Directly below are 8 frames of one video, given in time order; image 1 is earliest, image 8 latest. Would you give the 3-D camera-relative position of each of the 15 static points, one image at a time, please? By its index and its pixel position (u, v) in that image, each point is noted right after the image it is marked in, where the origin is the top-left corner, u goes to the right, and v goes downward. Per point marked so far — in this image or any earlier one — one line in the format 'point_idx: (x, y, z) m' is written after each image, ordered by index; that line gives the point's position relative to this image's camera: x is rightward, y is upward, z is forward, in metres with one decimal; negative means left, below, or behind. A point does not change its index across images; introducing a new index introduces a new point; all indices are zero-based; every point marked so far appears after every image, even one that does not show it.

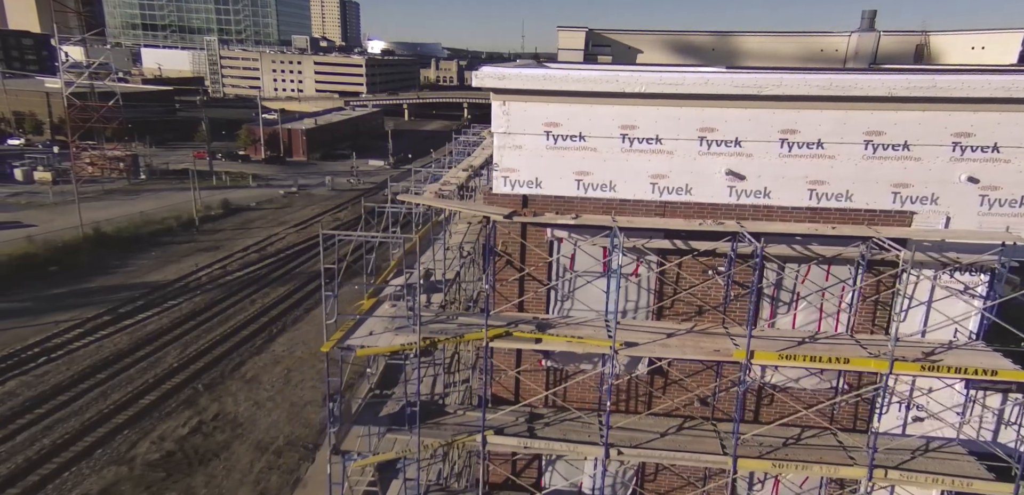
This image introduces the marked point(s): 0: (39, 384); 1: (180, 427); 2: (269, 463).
0: (-11.6, -3.3, +17.1) m
1: (-7.6, -4.1, +16.1) m
2: (-5.3, -4.6, +15.1) m
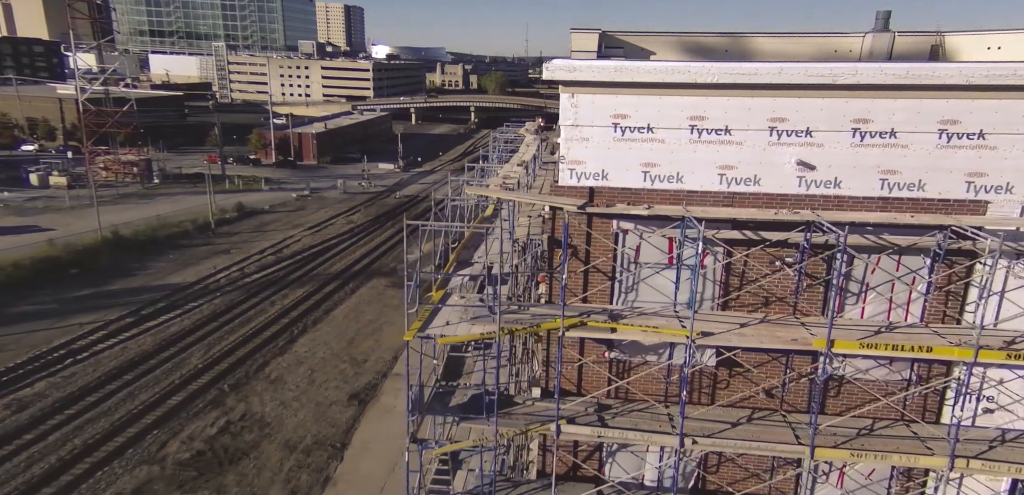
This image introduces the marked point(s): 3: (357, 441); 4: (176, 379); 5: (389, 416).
0: (-10.9, -3.4, +17.2) m
1: (-7.0, -4.1, +16.1) m
2: (-4.7, -4.6, +15.1) m
3: (-3.7, -4.5, +16.2) m
4: (-8.8, -3.5, +18.3) m
5: (-3.2, -4.3, +17.5) m
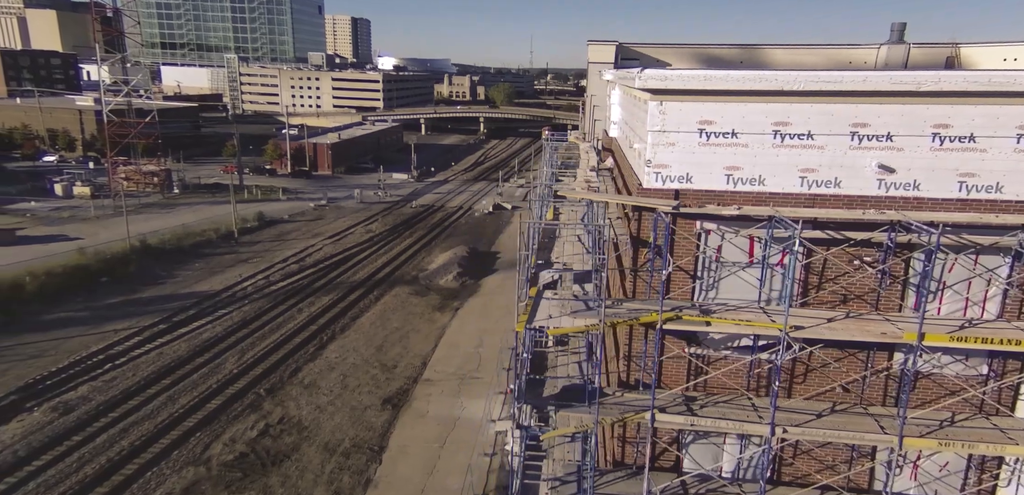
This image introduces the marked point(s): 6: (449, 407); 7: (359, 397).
0: (-10.1, -3.5, +17.5) m
1: (-6.2, -4.3, +16.4) m
2: (-3.8, -4.8, +15.4) m
3: (-2.8, -4.7, +16.5) m
4: (-8.0, -3.6, +18.6) m
5: (-2.4, -4.5, +17.7) m
6: (-1.8, -4.3, +18.7) m
7: (-4.2, -4.1, +19.0) m
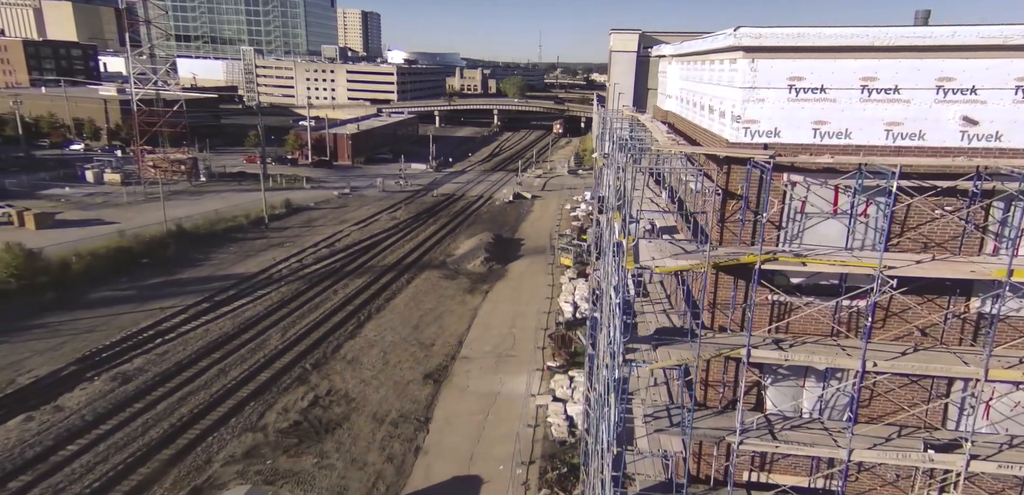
0: (-9.1, -3.0, +18.1) m
1: (-5.2, -3.7, +17.0) m
2: (-2.8, -4.2, +15.9) m
3: (-1.8, -4.1, +17.0) m
4: (-6.9, -3.0, +19.2) m
5: (-1.3, -3.9, +18.2) m
6: (-0.7, -3.7, +19.2) m
7: (-3.1, -3.5, +19.5) m
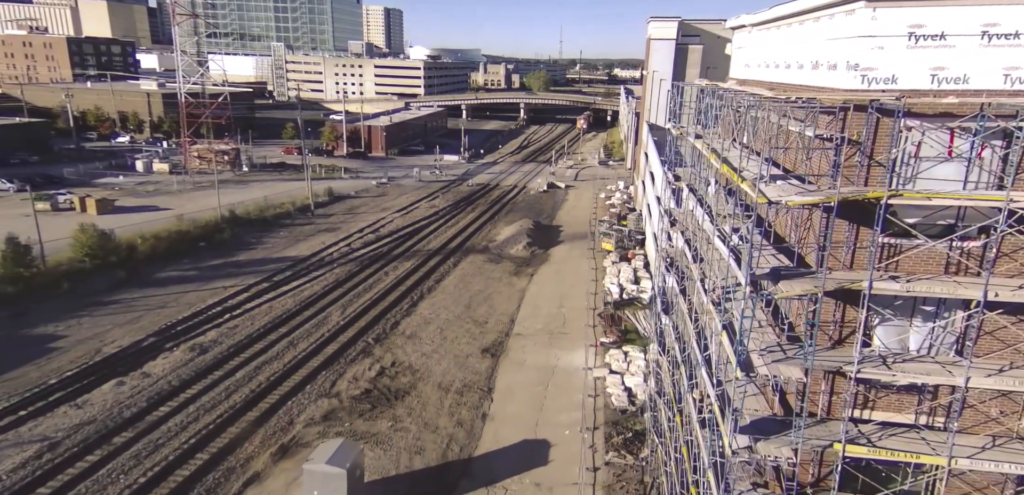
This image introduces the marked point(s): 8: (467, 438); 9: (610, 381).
0: (-7.5, -2.3, +18.9) m
1: (-3.6, -3.1, +17.6) m
2: (-1.3, -3.6, +16.4) m
3: (-0.3, -3.5, +17.4) m
4: (-5.3, -2.4, +19.8) m
5: (+0.2, -3.3, +18.7) m
6: (+0.9, -3.1, +19.6) m
7: (-1.5, -2.8, +20.0) m
8: (-0.9, -4.0, +14.7) m
9: (+2.4, -3.3, +17.3) m
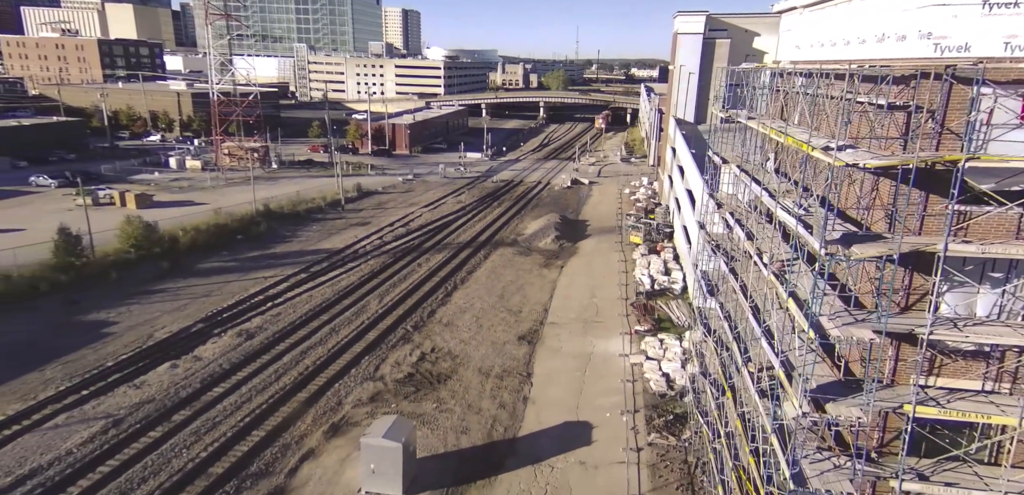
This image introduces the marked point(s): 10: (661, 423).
0: (-6.5, -2.0, +19.3) m
1: (-2.6, -2.8, +17.9) m
2: (-0.4, -3.3, +16.7) m
3: (+0.7, -3.2, +17.7) m
4: (-4.3, -2.1, +20.2) m
5: (+1.2, -2.9, +18.9) m
6: (+1.9, -2.8, +19.9) m
7: (-0.5, -2.5, +20.3) m
8: (0.0, -3.7, +15.0) m
9: (+3.4, -3.0, +17.5) m
10: (+3.2, -3.8, +14.8) m
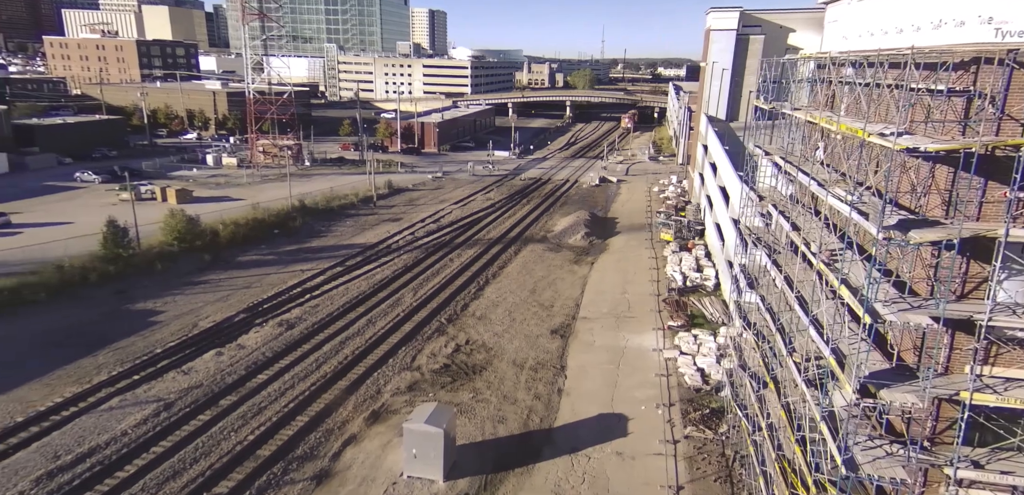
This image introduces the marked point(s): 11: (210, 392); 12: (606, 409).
0: (-5.5, -1.8, +19.8) m
1: (-1.8, -2.6, +18.2) m
2: (+0.4, -3.1, +16.9) m
3: (+1.6, -3.0, +17.9) m
4: (-3.3, -1.9, +20.6) m
5: (+2.1, -2.8, +19.1) m
6: (+2.9, -2.6, +20.0) m
7: (+0.5, -2.4, +20.5) m
8: (+0.8, -3.5, +15.2) m
9: (+4.3, -2.9, +17.6) m
10: (+3.9, -3.6, +14.9) m
11: (-6.1, -2.9, +14.1) m
12: (+2.1, -3.6, +15.4) m
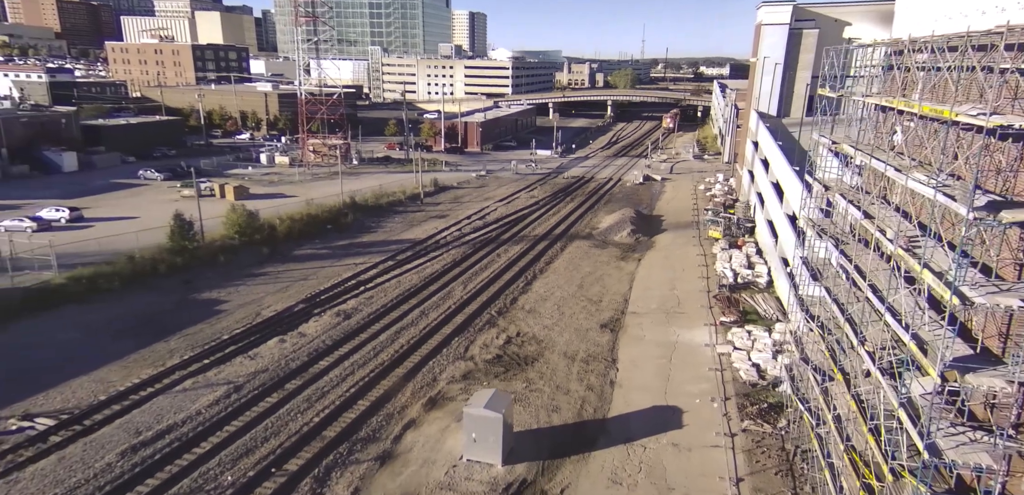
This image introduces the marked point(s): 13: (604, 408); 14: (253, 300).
0: (-4.1, -1.6, +20.3) m
1: (-0.4, -2.4, +18.5) m
2: (+1.7, -3.0, +17.1) m
3: (+2.9, -2.8, +18.0) m
4: (-1.8, -1.7, +21.0) m
5: (+3.5, -2.6, +19.2) m
6: (+4.3, -2.5, +20.1) m
7: (+2.0, -2.2, +20.7) m
8: (+1.9, -3.4, +15.4) m
9: (+5.6, -2.7, +17.5) m
10: (+5.1, -3.5, +14.9) m
11: (-5.0, -2.7, +14.7) m
12: (+3.3, -3.4, +15.5) m
13: (+2.0, -3.5, +15.1) m
14: (-7.3, -1.5, +19.7) m
